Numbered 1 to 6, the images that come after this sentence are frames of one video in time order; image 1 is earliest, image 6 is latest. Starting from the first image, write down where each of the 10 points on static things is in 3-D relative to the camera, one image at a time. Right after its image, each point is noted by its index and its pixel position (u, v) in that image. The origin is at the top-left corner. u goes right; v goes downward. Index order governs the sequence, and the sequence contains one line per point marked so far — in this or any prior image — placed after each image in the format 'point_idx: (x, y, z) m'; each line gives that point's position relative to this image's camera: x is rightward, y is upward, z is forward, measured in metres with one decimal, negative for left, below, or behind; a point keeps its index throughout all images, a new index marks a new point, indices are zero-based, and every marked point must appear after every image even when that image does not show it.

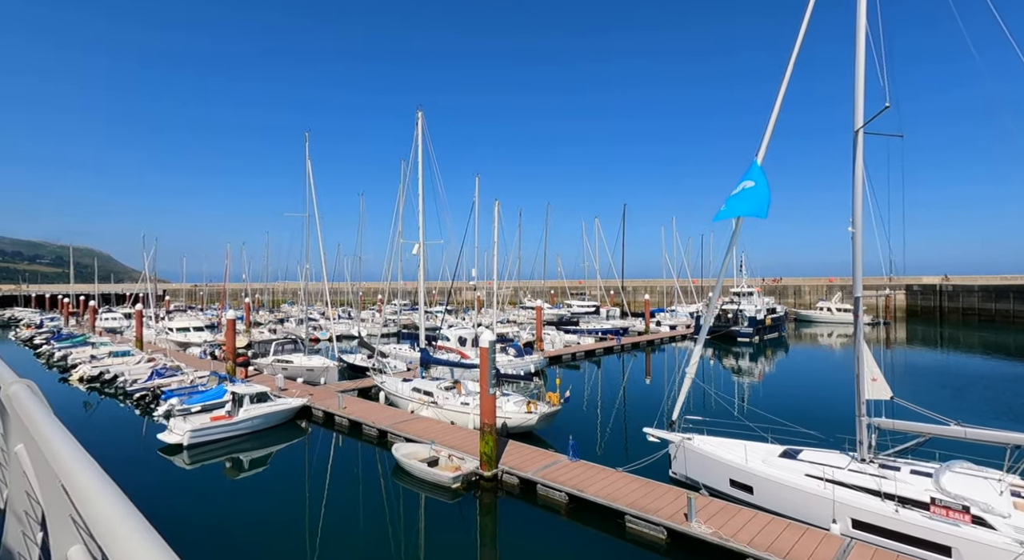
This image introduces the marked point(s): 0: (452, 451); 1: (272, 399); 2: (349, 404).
0: (-1.4, -4.1, +12.7) m
1: (-7.6, -3.8, +17.0) m
2: (-5.4, -4.2, +18.0) m
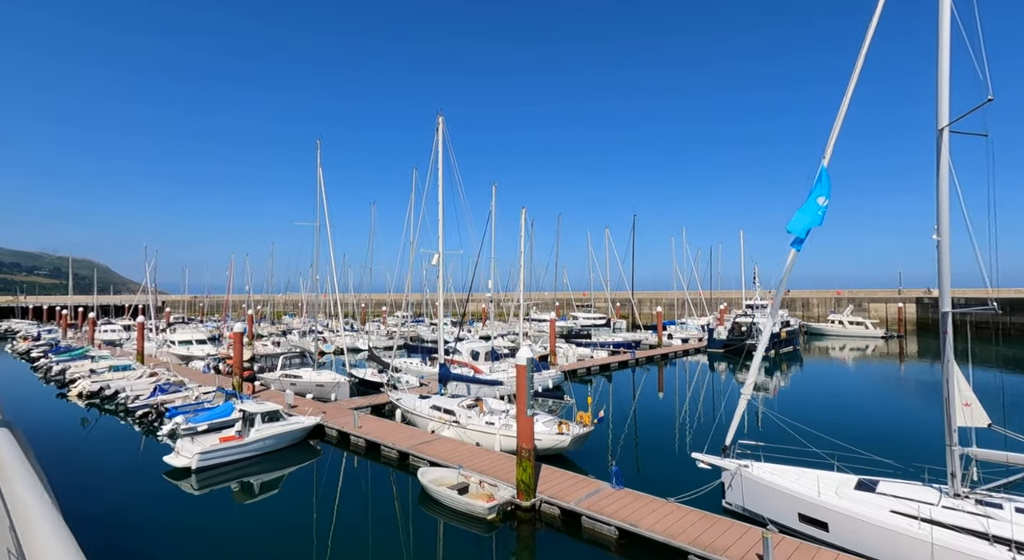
0: (-0.6, -4.3, +11.8) m
1: (-6.9, -4.1, +16.1) m
2: (-4.6, -4.6, +17.0) m
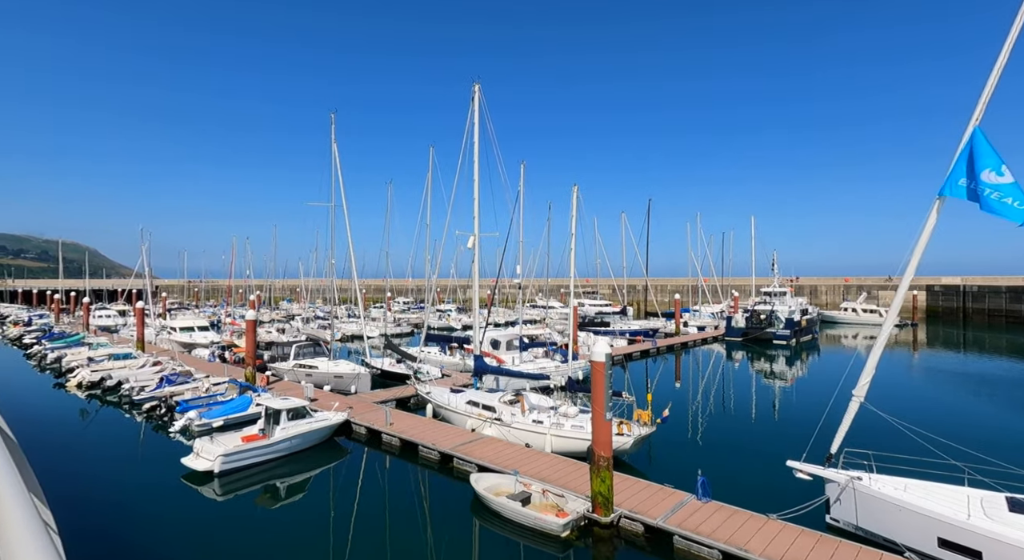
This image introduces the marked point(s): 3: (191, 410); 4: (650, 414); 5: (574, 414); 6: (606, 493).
0: (+0.7, -4.0, +10.6) m
1: (-5.6, -3.7, +14.8) m
2: (-3.4, -4.1, +15.8) m
3: (-10.2, -4.1, +17.0) m
4: (+3.3, -3.2, +12.8) m
5: (+1.6, -3.4, +13.7) m
6: (+1.6, -3.7, +9.2) m
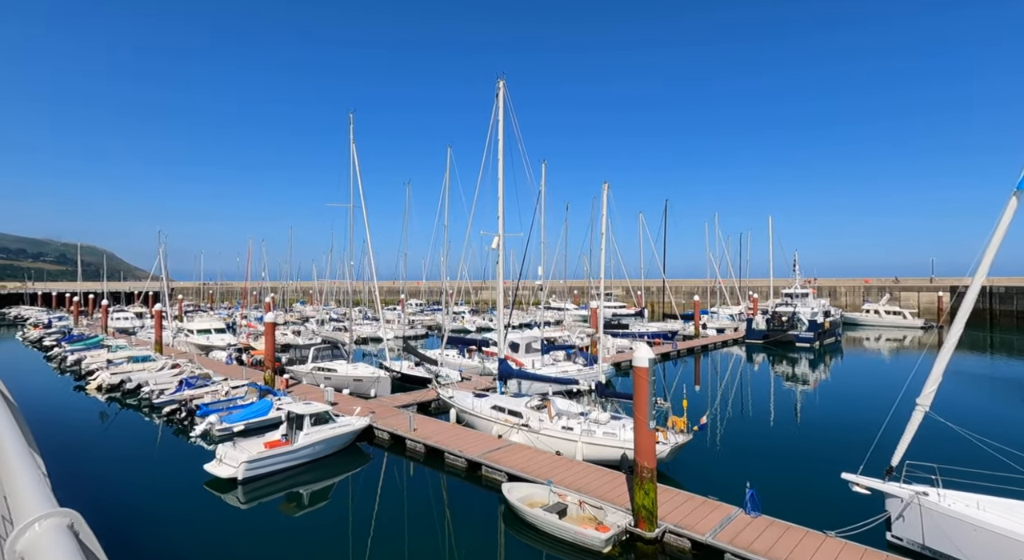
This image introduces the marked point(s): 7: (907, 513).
0: (+1.3, -4.1, +10.1) m
1: (-4.9, -3.8, +14.5) m
2: (-2.6, -4.2, +15.4) m
3: (-9.4, -4.2, +16.7) m
4: (+4.0, -3.3, +12.3) m
5: (+2.3, -3.5, +13.2) m
6: (+2.2, -3.7, +8.7) m
7: (+5.9, -3.5, +8.0) m
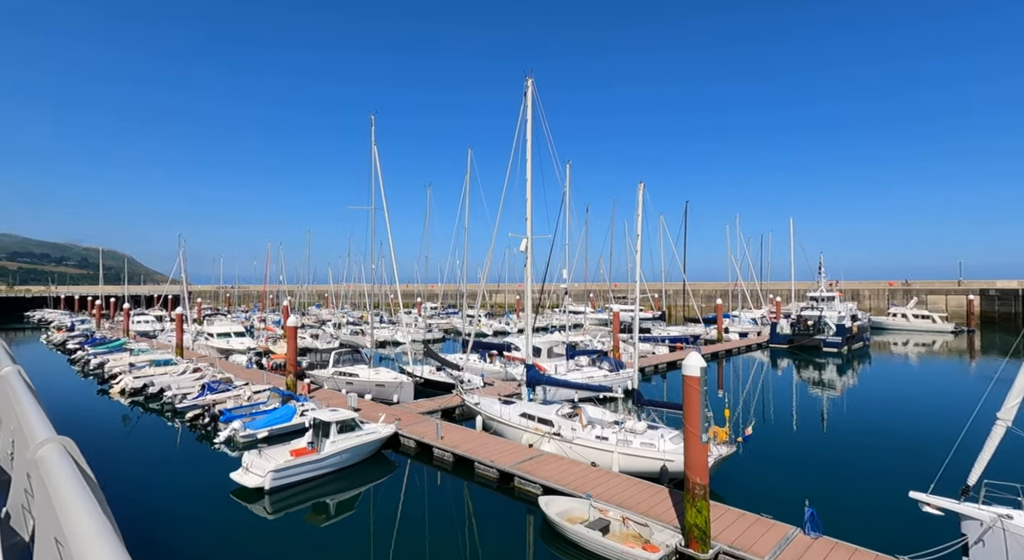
0: (+2.0, -4.1, +9.6) m
1: (-4.1, -3.9, +14.1) m
2: (-1.8, -4.3, +15.0) m
3: (-8.5, -4.3, +16.5) m
4: (+4.7, -3.4, +11.8) m
5: (+3.1, -3.6, +12.6) m
6: (+2.9, -3.8, +8.2) m
7: (+6.5, -3.5, +7.3) m
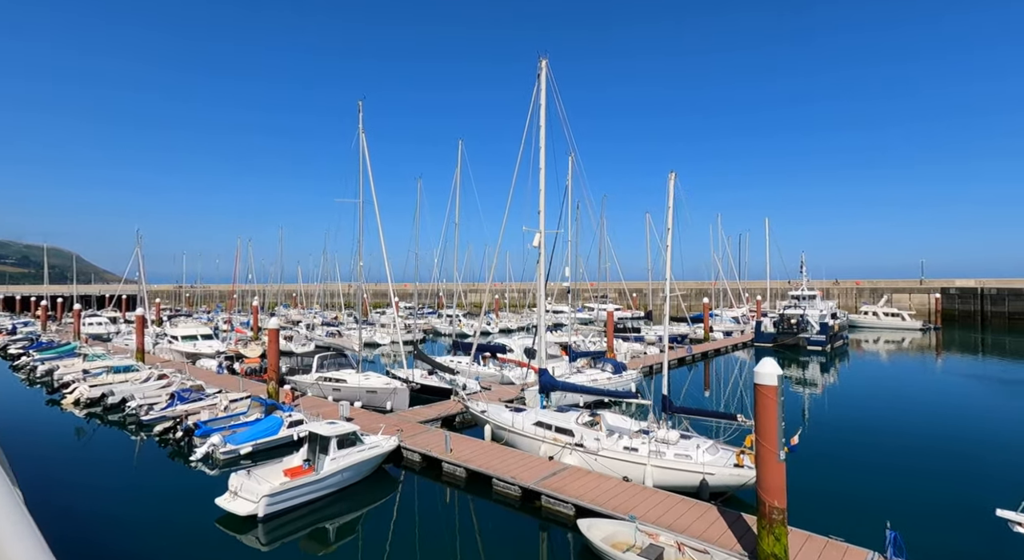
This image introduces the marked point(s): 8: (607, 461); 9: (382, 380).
0: (+2.7, -4.1, +8.6) m
1: (-3.7, -3.8, +12.7) m
2: (-1.5, -4.2, +13.7) m
3: (-8.3, -4.2, +14.8) m
4: (+5.3, -3.3, +10.9) m
5: (+3.5, -3.5, +11.7) m
6: (+3.6, -3.7, +7.3) m
7: (+7.3, -3.5, +6.6) m
8: (+2.1, -4.0, +11.8) m
9: (-4.6, -3.5, +18.8) m
